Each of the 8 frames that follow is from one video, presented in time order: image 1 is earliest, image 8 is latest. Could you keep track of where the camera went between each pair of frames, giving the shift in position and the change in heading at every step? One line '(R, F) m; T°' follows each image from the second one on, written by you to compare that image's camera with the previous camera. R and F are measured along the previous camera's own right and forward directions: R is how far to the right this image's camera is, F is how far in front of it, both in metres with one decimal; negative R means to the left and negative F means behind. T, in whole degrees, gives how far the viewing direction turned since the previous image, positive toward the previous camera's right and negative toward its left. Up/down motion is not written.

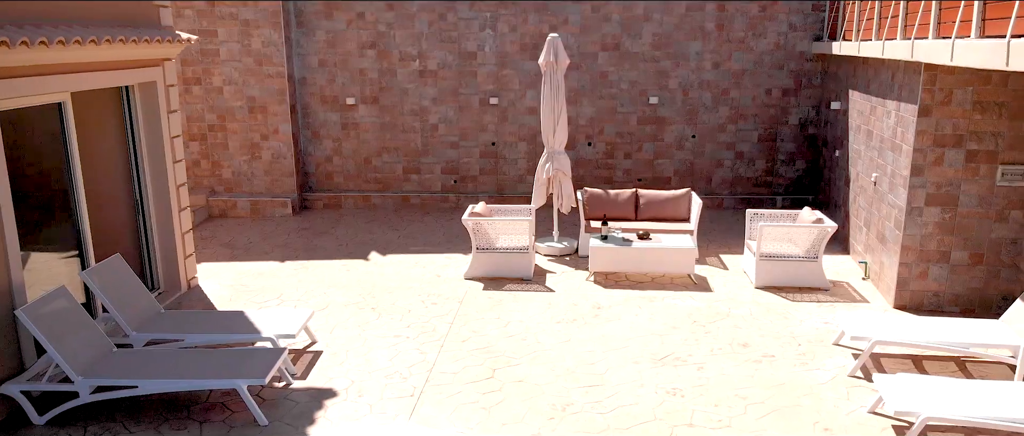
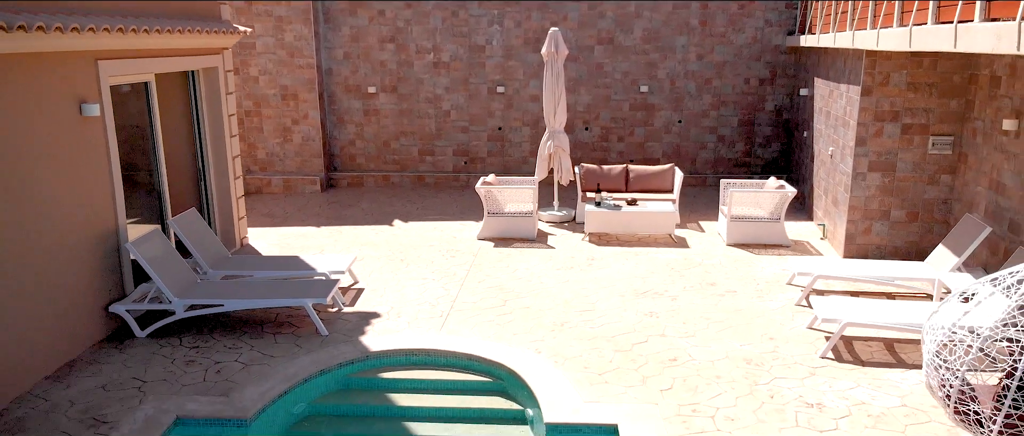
(0.0, -1.4) m; 0°
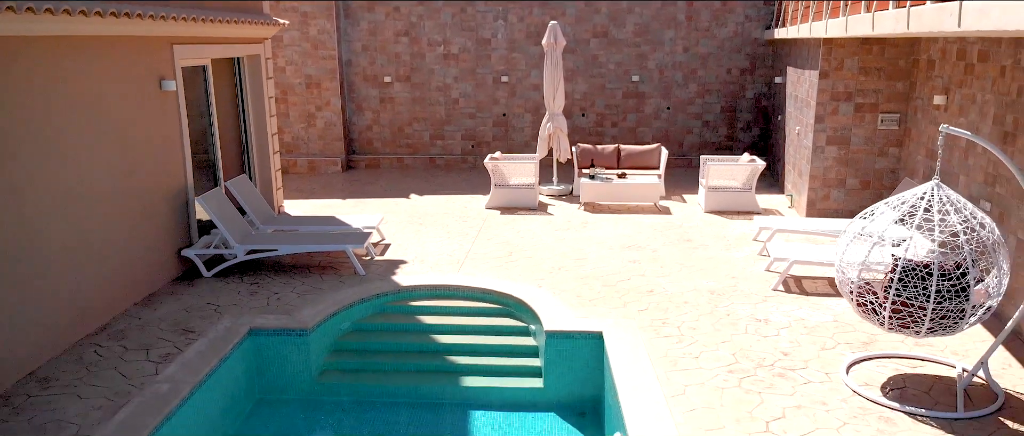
(0.0, -1.3) m; 0°
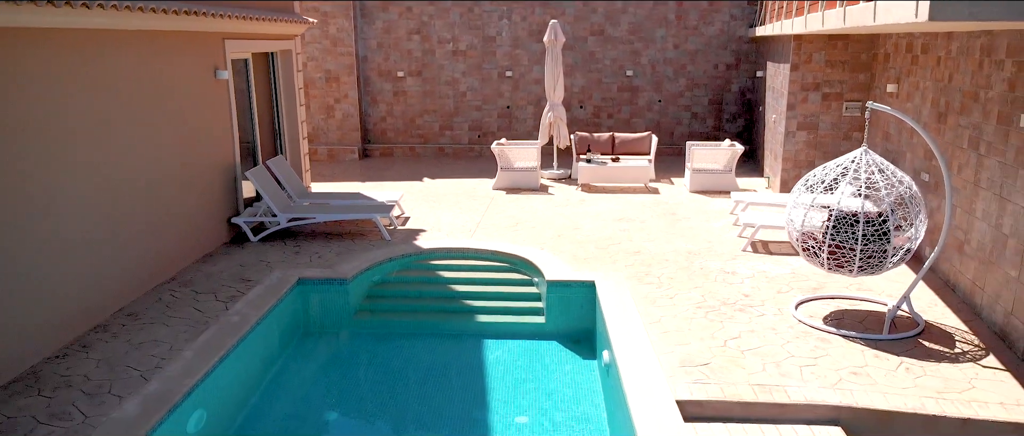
(0.0, -1.2) m; 0°
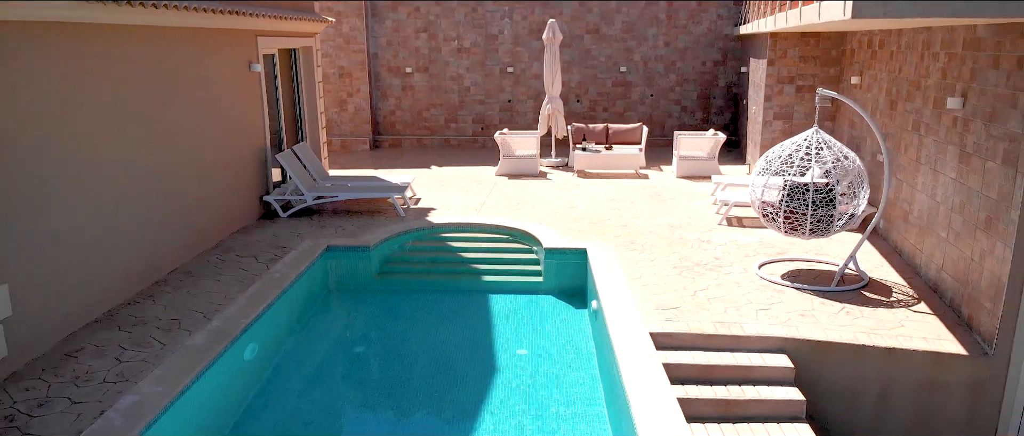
(0.0, -1.1) m; 0°
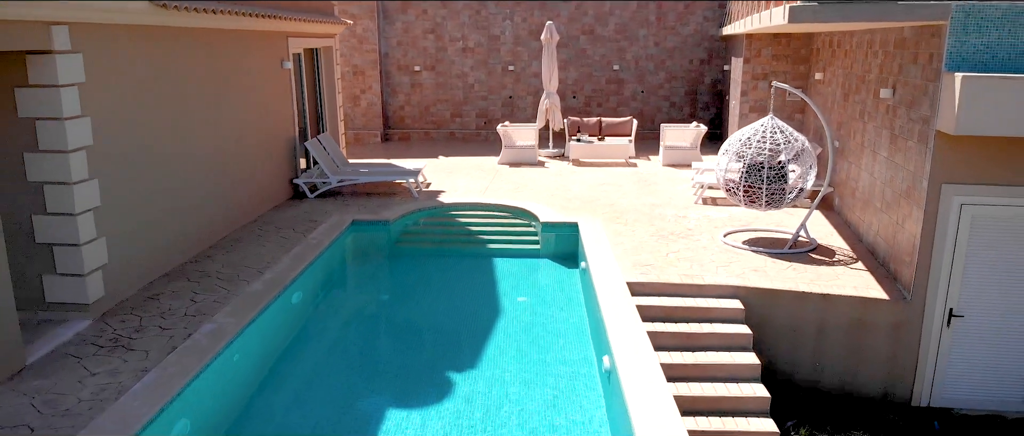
(0.0, -1.3) m; 0°
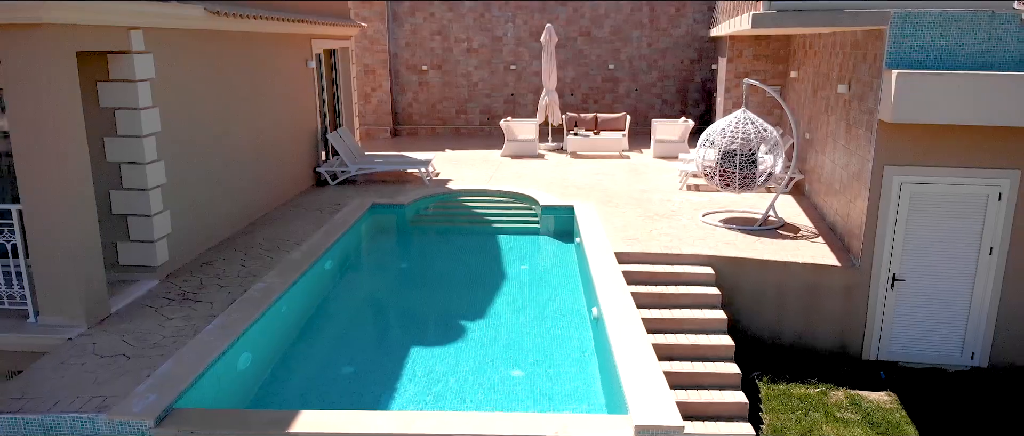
(0.0, -1.2) m; 0°
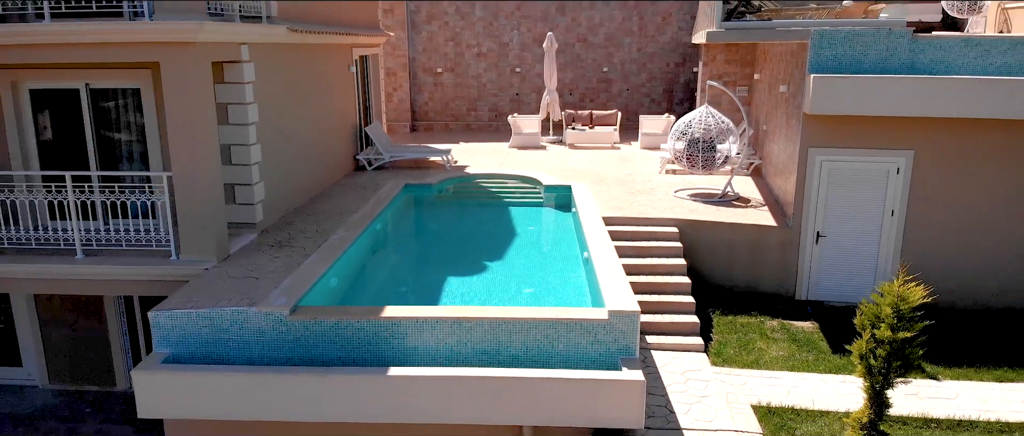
(-0.1, -2.6) m; 0°
